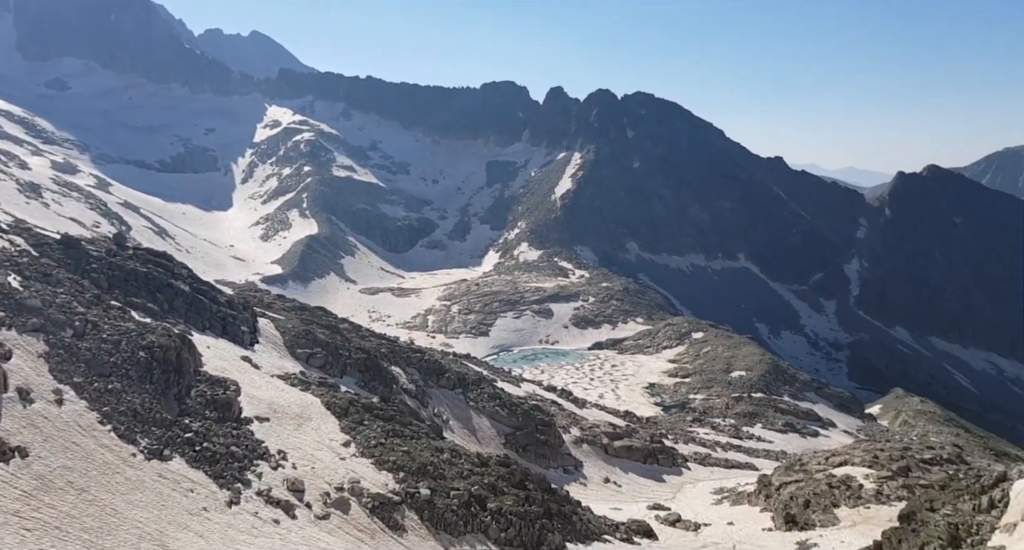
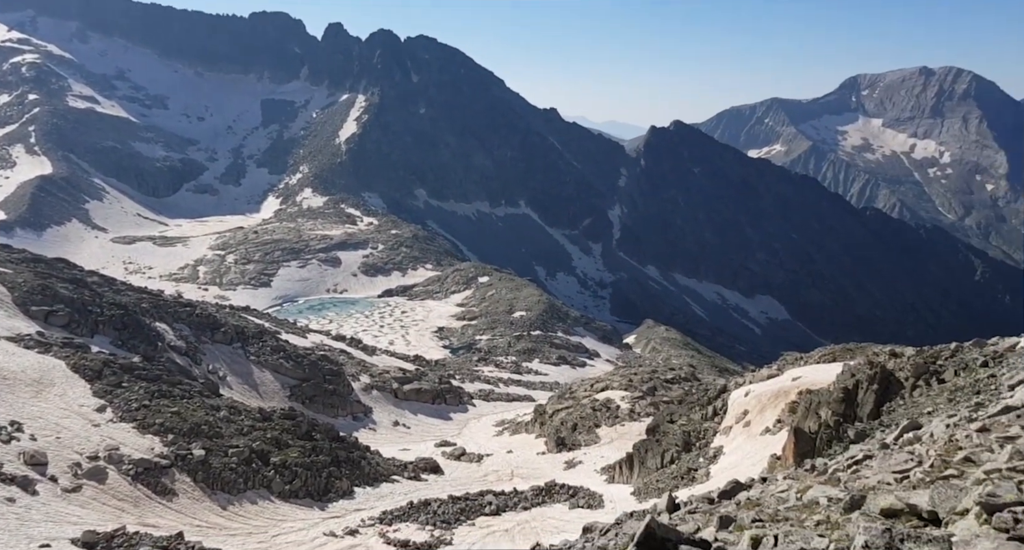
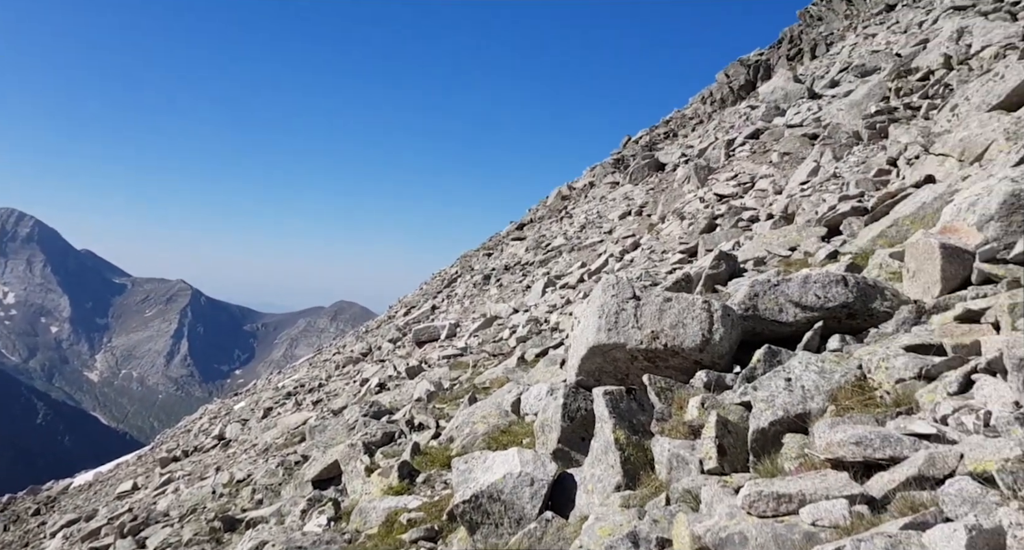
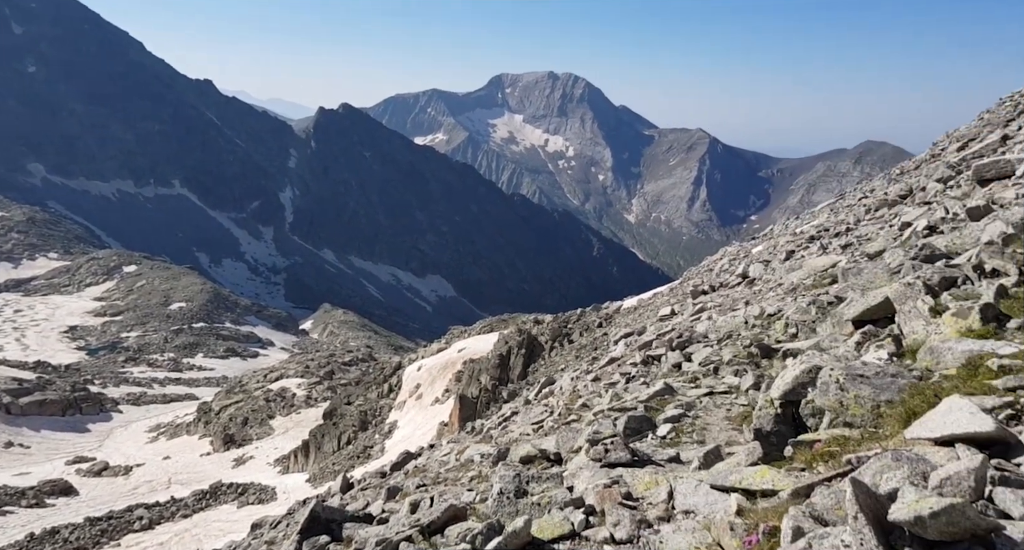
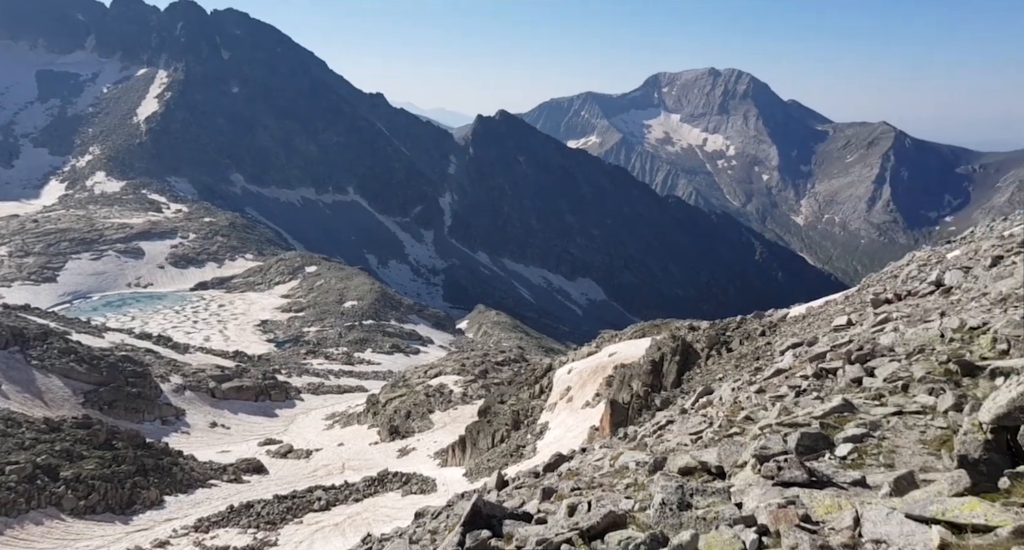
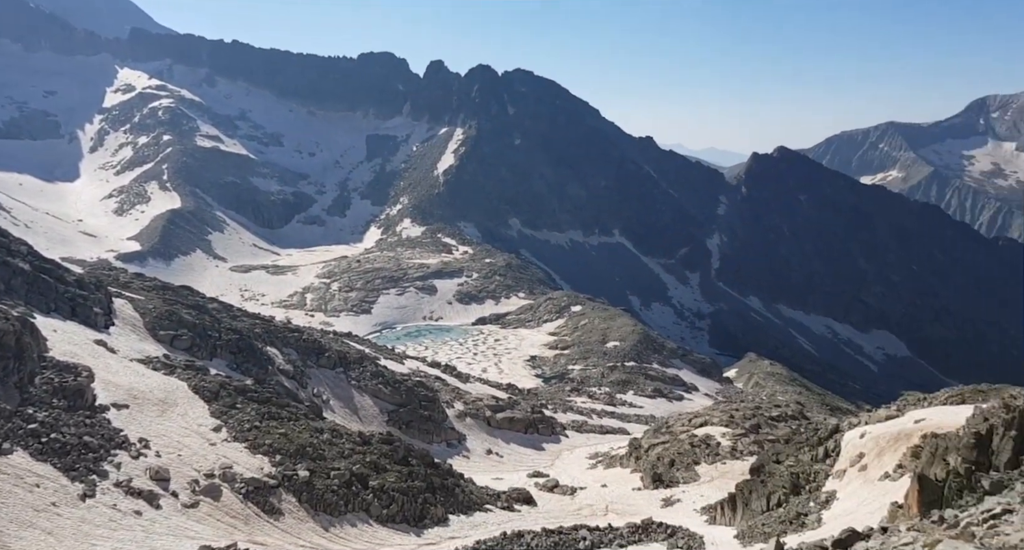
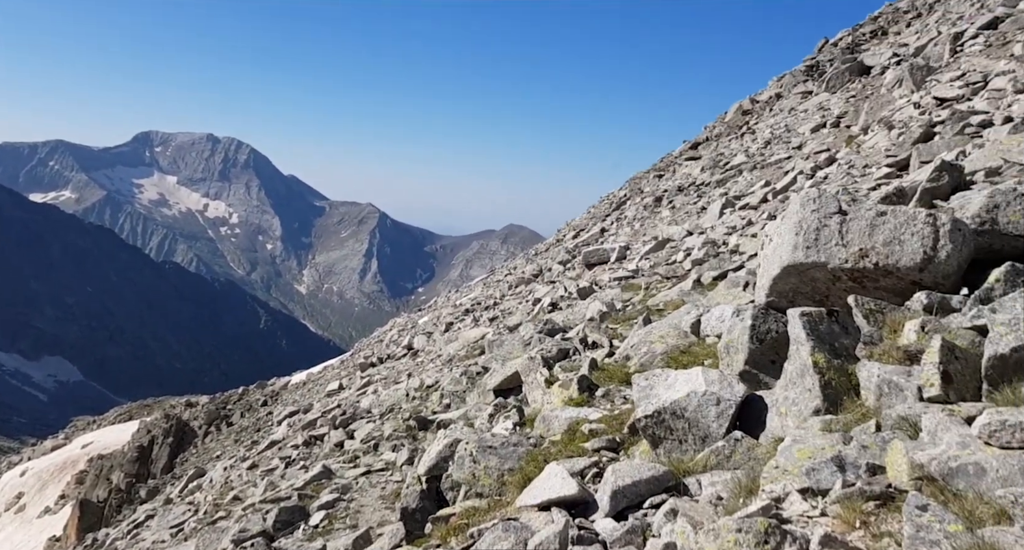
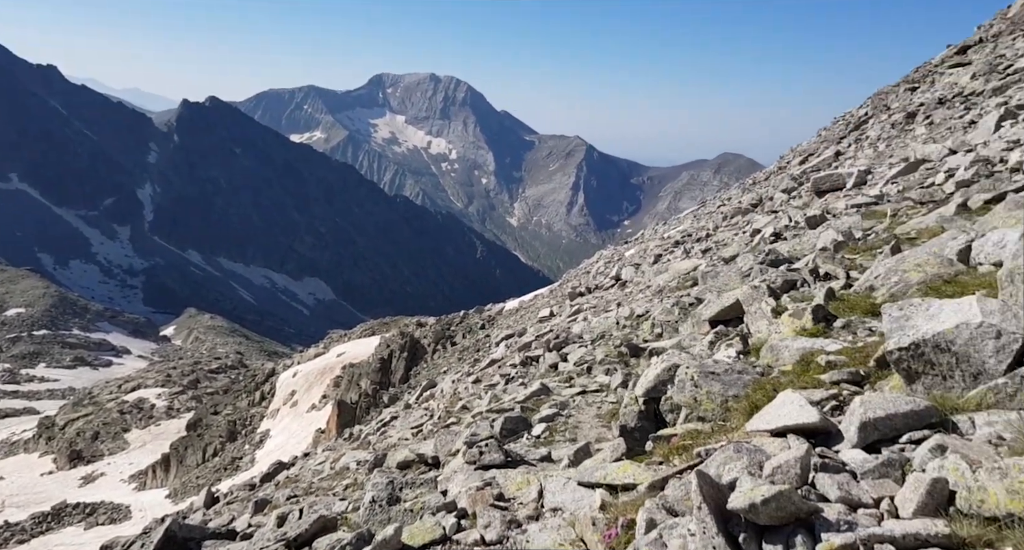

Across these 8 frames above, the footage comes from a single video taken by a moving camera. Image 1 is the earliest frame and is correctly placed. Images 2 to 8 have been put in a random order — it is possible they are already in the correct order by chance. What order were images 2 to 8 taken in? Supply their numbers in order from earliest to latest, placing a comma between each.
6, 2, 5, 4, 8, 7, 3
